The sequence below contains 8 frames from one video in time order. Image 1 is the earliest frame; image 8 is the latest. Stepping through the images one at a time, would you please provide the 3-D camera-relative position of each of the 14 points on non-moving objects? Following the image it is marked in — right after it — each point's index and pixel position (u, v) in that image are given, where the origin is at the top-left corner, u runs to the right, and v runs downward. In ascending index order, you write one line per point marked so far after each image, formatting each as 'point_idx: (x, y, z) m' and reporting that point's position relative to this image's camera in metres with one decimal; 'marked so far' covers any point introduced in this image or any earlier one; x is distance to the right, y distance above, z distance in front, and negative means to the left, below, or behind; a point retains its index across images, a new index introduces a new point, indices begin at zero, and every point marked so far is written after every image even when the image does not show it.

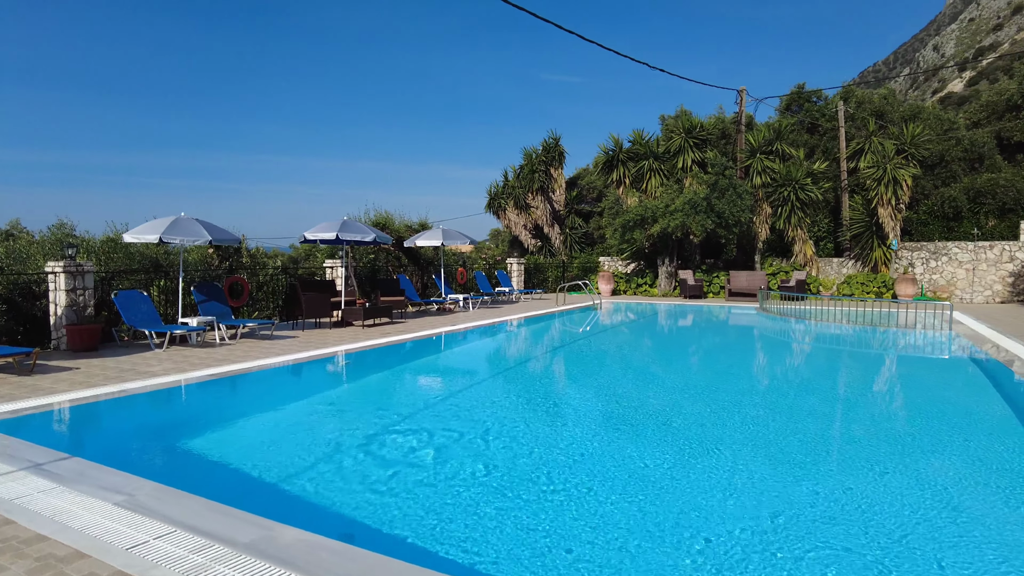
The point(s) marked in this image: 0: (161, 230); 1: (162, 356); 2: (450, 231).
0: (-4.6, +0.8, +8.5) m
1: (-3.9, -0.8, +7.5) m
2: (-1.3, +1.2, +13.5) m
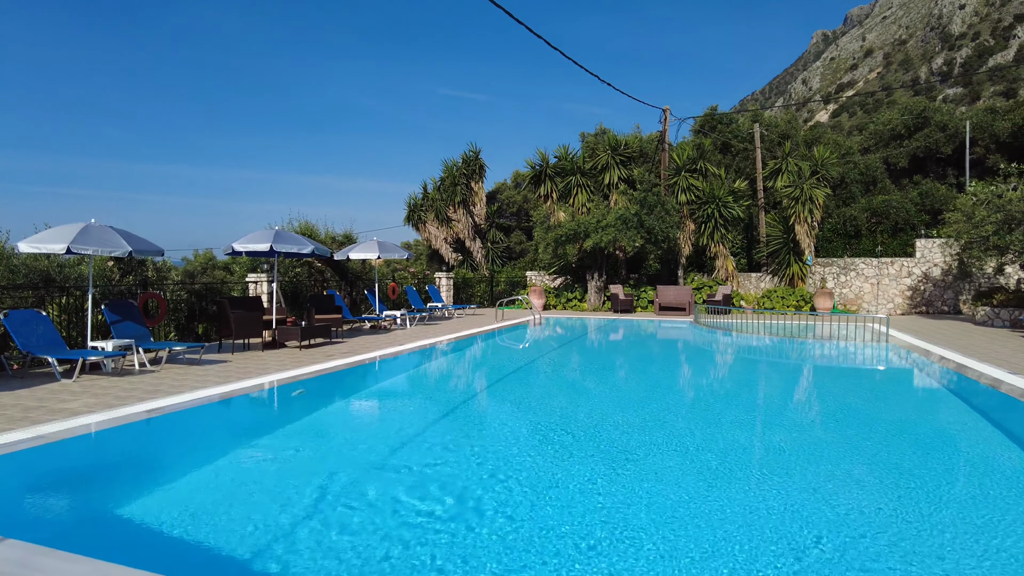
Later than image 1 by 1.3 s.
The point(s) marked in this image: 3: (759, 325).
0: (-4.9, +0.6, +7.3) m
1: (-4.2, -1.0, +6.3) m
2: (-2.5, +0.9, +12.7) m
3: (+6.5, -0.9, +17.1) m
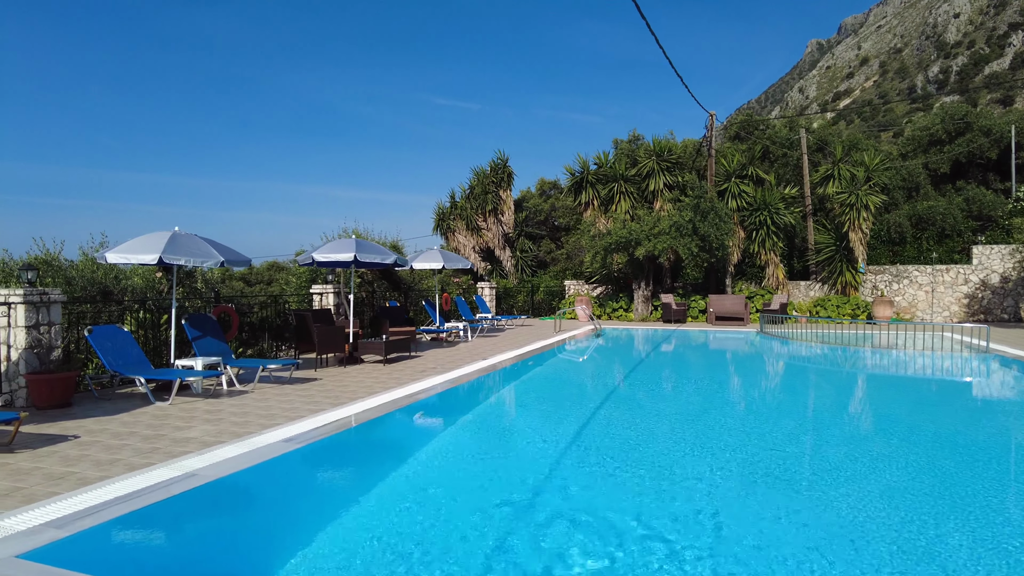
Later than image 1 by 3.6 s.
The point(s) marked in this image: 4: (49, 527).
0: (-3.6, +0.4, +6.7) m
1: (-2.8, -1.1, +5.7) m
2: (-1.2, +0.7, +12.2) m
3: (+7.8, -1.2, +16.5) m
4: (-2.2, -1.2, +3.1) m
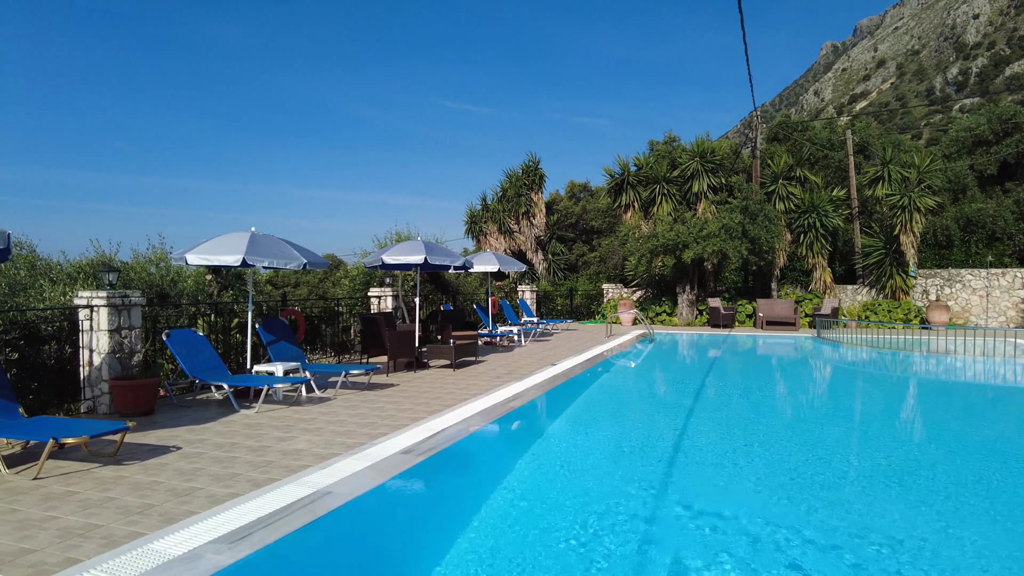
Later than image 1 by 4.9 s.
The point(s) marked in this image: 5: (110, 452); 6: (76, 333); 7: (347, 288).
0: (-2.7, +0.4, +6.5) m
1: (-1.9, -1.2, +5.5) m
2: (-0.2, +0.6, +11.9) m
3: (+8.9, -1.3, +16.1) m
4: (-1.3, -1.2, +2.9) m
5: (-2.8, -1.2, +4.5) m
6: (-4.5, -0.5, +6.8) m
7: (-3.2, 0.0, +12.4) m
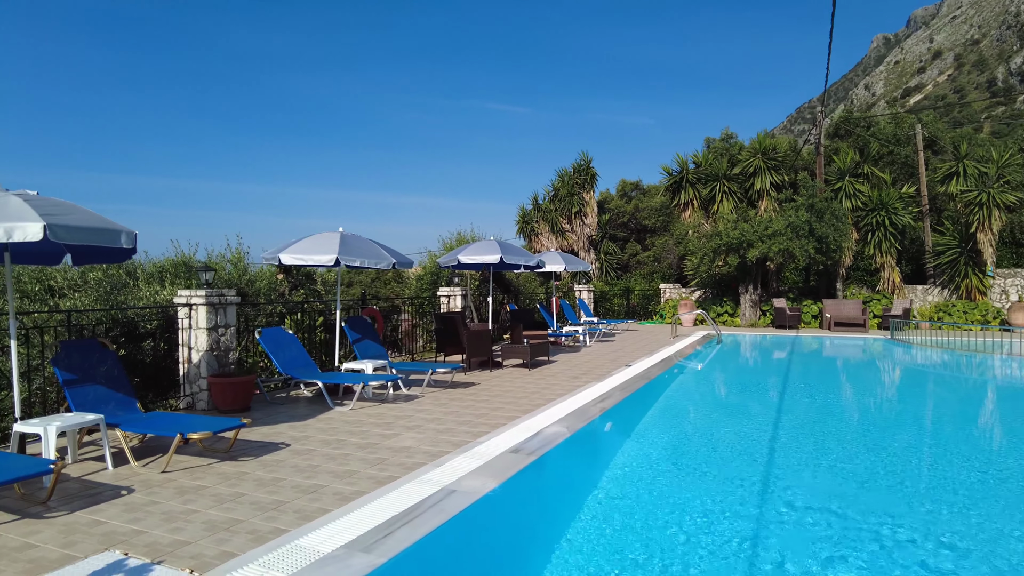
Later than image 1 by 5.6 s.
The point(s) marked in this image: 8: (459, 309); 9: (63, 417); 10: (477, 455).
0: (-1.8, +0.4, +6.6) m
1: (-1.1, -1.2, +5.5) m
2: (+1.0, +0.6, +11.8) m
3: (+10.4, -1.3, +15.5) m
4: (-0.7, -1.2, +2.9) m
5: (-2.1, -1.1, +4.6) m
6: (-3.6, -0.5, +7.0) m
7: (-1.9, 0.0, +12.5) m
8: (-0.9, -0.4, +11.2) m
9: (-2.9, -0.9, +4.2) m
10: (-0.2, -1.2, +4.5) m
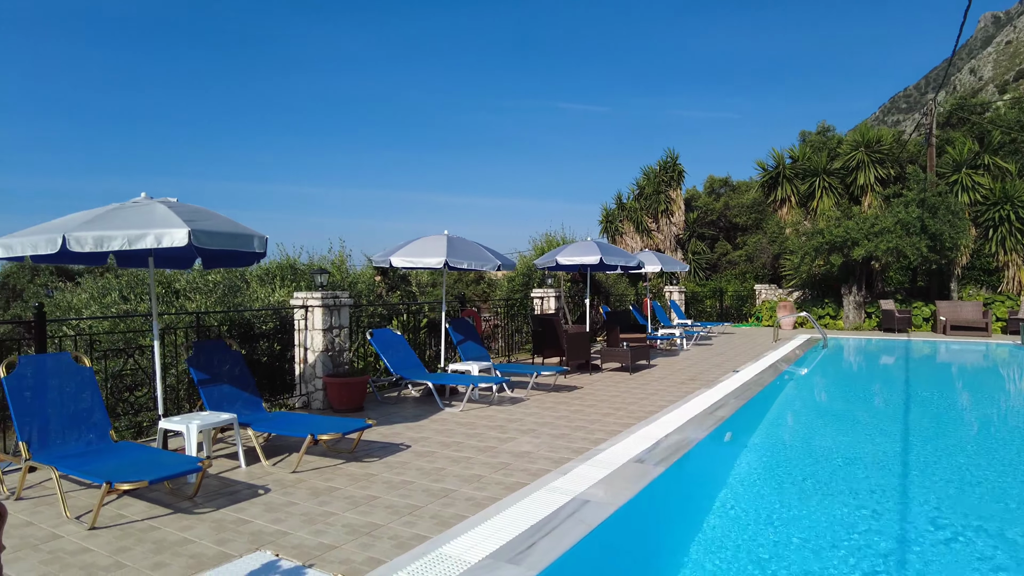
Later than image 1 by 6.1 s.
0: (-0.7, +0.4, +6.6) m
1: (-0.1, -1.2, +5.5) m
2: (+2.7, +0.6, +11.5) m
3: (+12.4, -1.3, +14.0) m
4: (0.0, -1.2, +2.8) m
5: (-1.2, -1.2, +4.7) m
6: (-2.5, -0.5, +7.2) m
7: (-0.1, 0.0, +12.5) m
8: (+0.7, -0.4, +11.1) m
9: (-2.1, -0.9, +4.4) m
10: (+0.6, -1.2, +4.4) m
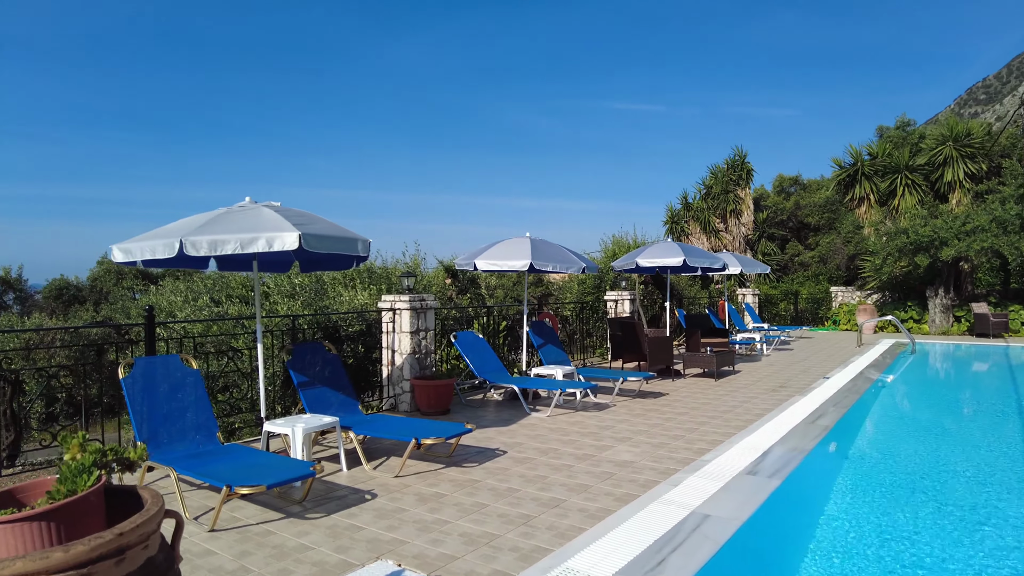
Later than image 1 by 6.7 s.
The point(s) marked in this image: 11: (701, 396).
0: (+0.1, +0.4, +6.5) m
1: (+0.6, -1.2, +5.3) m
2: (+4.0, +0.5, +11.1) m
3: (+13.8, -1.3, +12.8) m
4: (+0.5, -1.2, +2.7) m
5: (-0.5, -1.2, +4.7) m
6: (-1.6, -0.5, +7.3) m
7: (+1.2, -0.1, +12.4) m
8: (+1.9, -0.4, +10.9) m
9: (-1.4, -0.9, +4.4) m
10: (+1.3, -1.2, +4.2) m
11: (+2.1, -1.2, +7.1) m
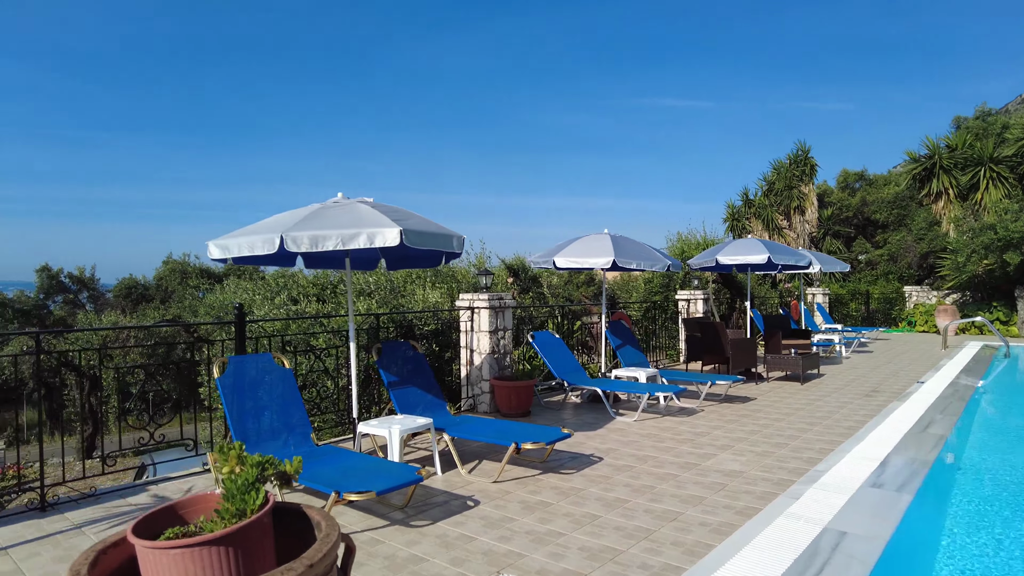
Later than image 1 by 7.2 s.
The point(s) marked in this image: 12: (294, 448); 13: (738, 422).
0: (+0.9, +0.4, +6.3) m
1: (+1.4, -1.2, +5.1) m
2: (+5.1, +0.6, +10.6) m
3: (+15.1, -1.3, +11.5) m
4: (+1.0, -1.2, +2.4) m
5: (+0.2, -1.2, +4.5) m
6: (-0.7, -0.5, +7.2) m
7: (+2.4, 0.0, +12.0) m
8: (+3.1, -0.4, +10.5) m
9: (-0.8, -0.9, +4.3) m
10: (+1.9, -1.2, +3.9) m
11: (+2.9, -1.2, +6.8) m
12: (-1.4, -1.0, +4.2) m
13: (+2.0, -1.2, +5.7) m
